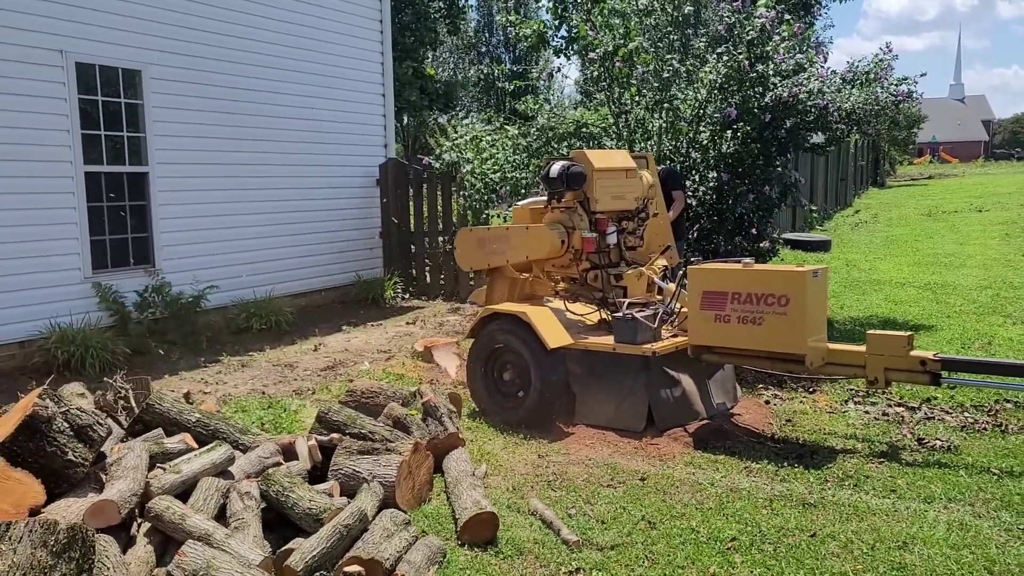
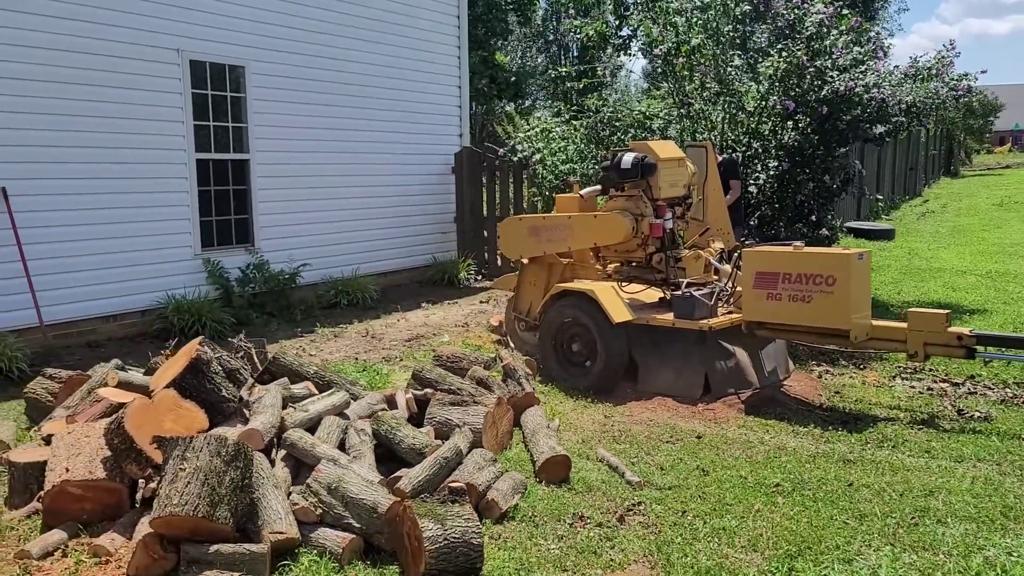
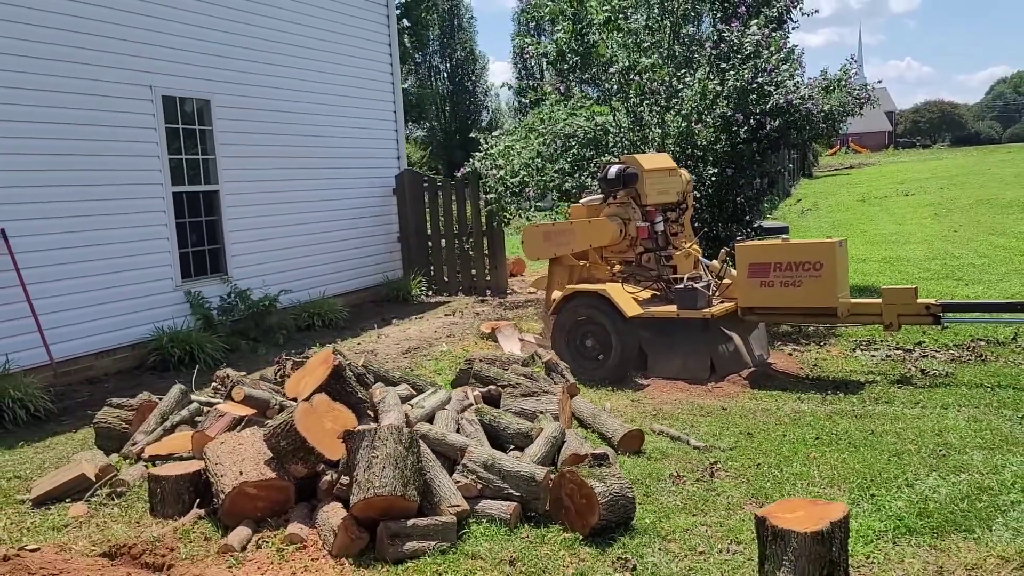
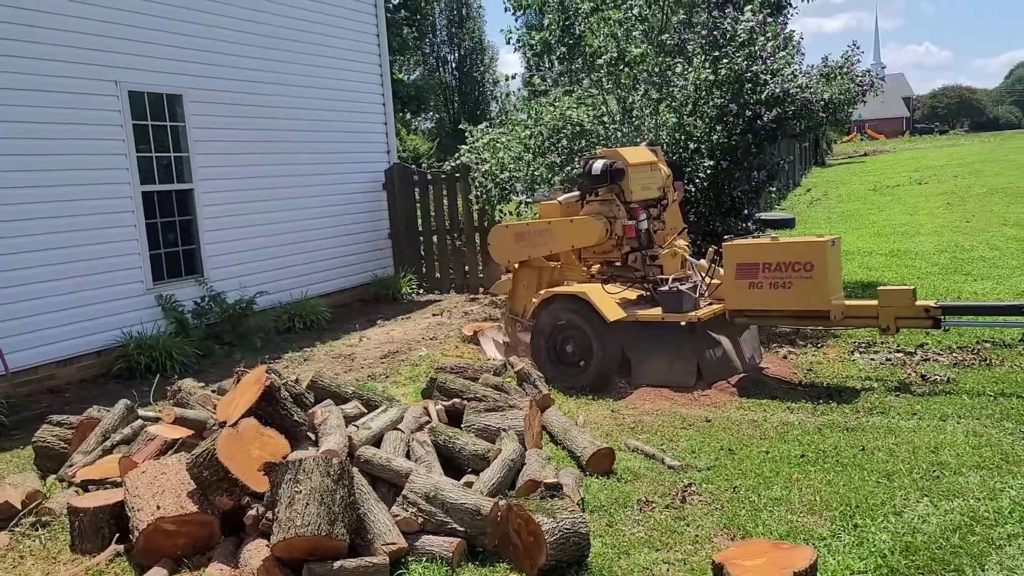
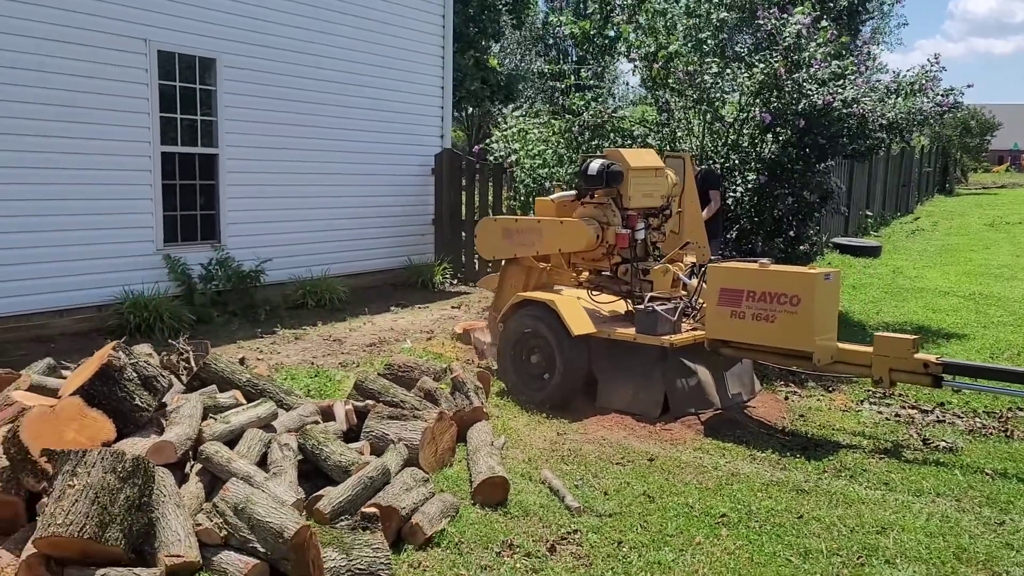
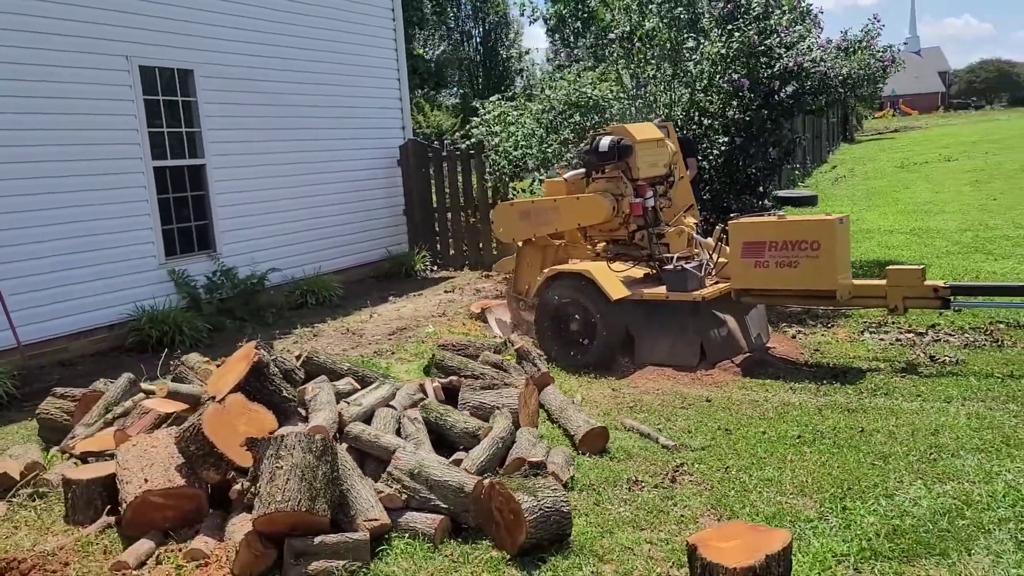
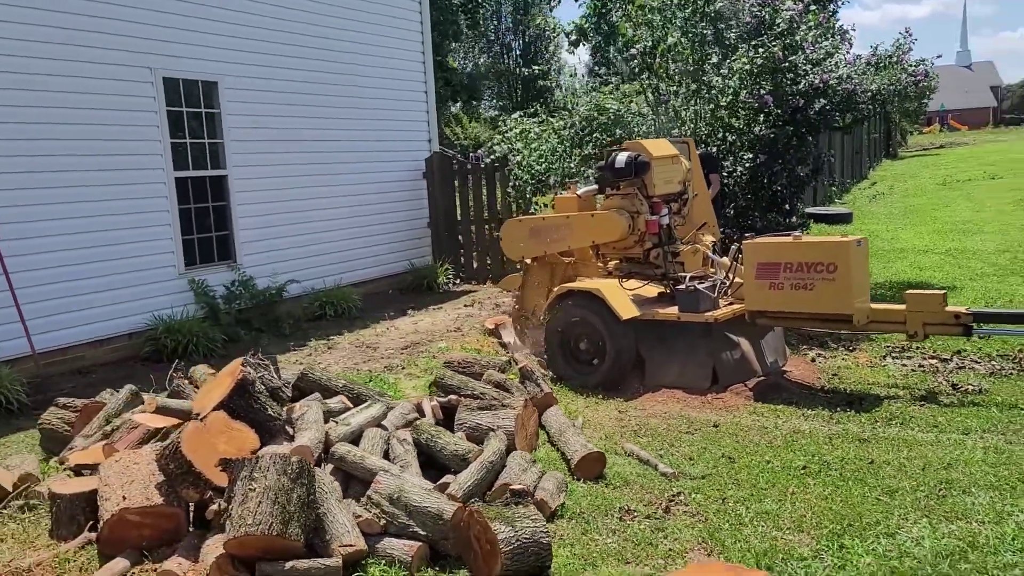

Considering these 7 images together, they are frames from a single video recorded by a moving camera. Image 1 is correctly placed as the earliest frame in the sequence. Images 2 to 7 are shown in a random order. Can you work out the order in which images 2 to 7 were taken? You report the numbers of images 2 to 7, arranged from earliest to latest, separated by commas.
5, 2, 7, 6, 4, 3
